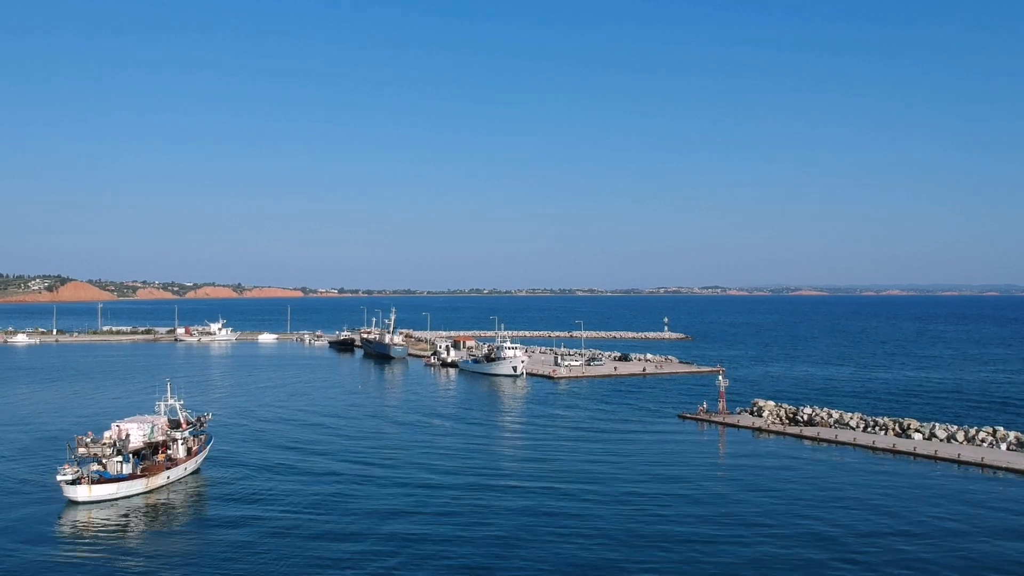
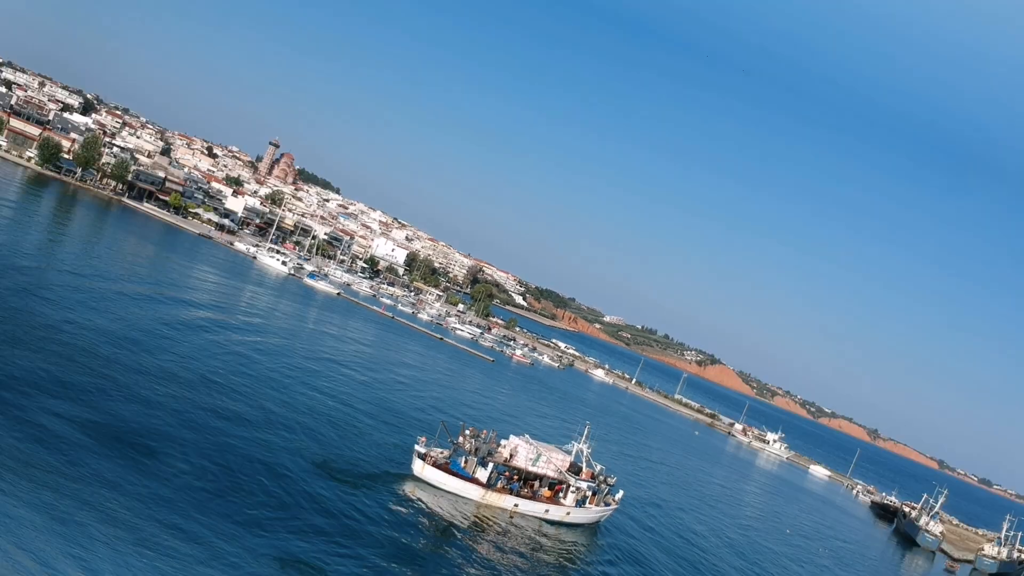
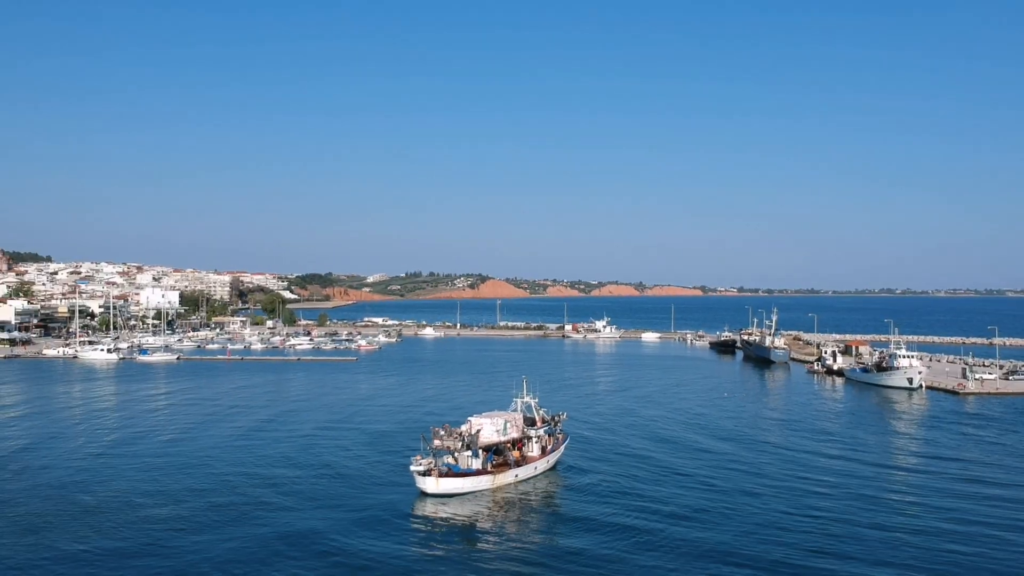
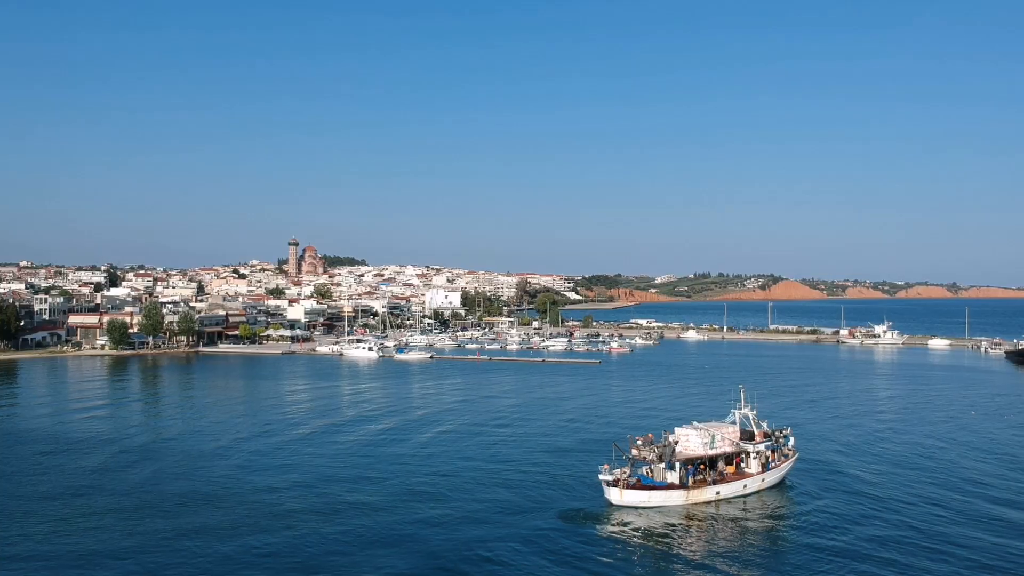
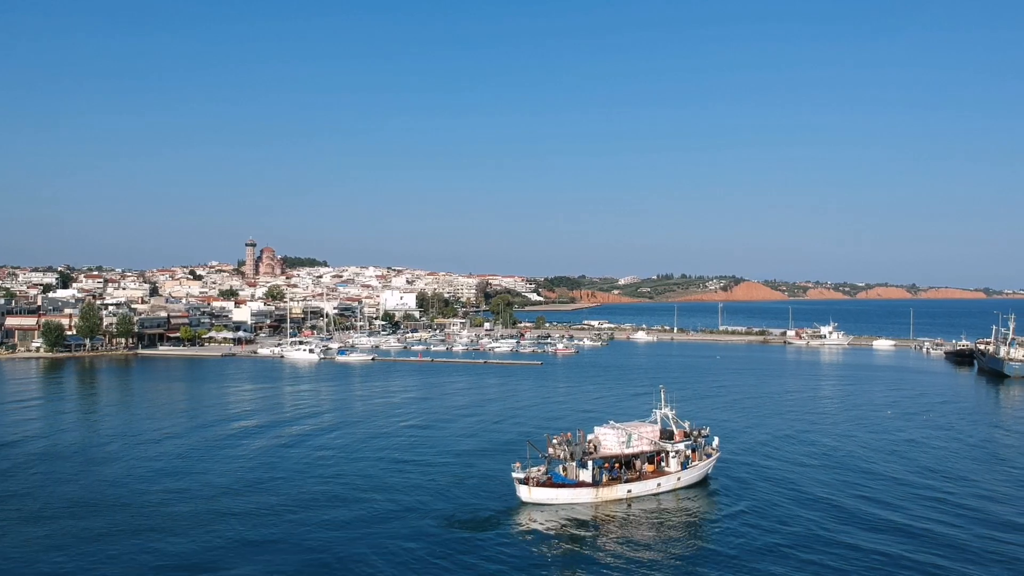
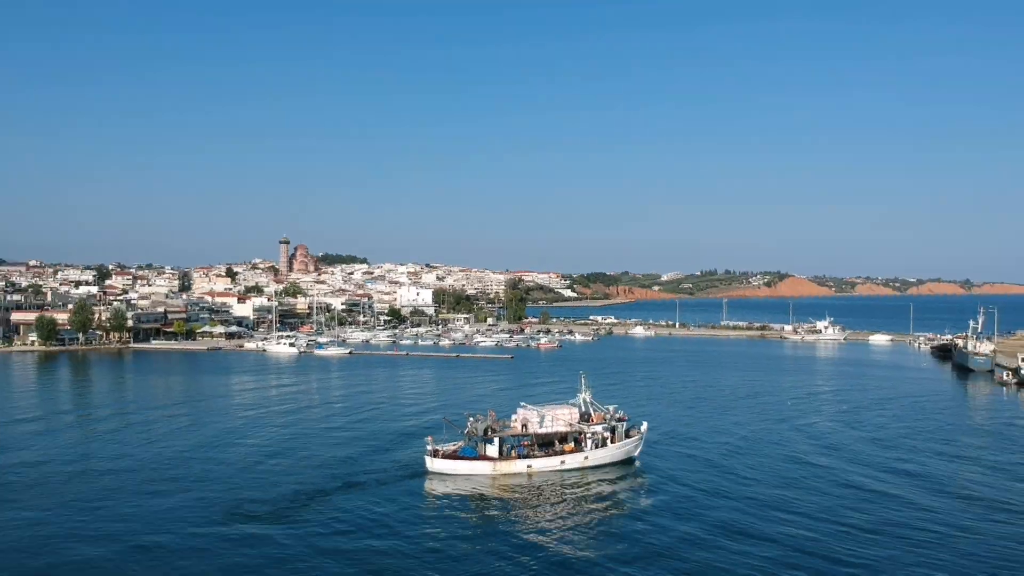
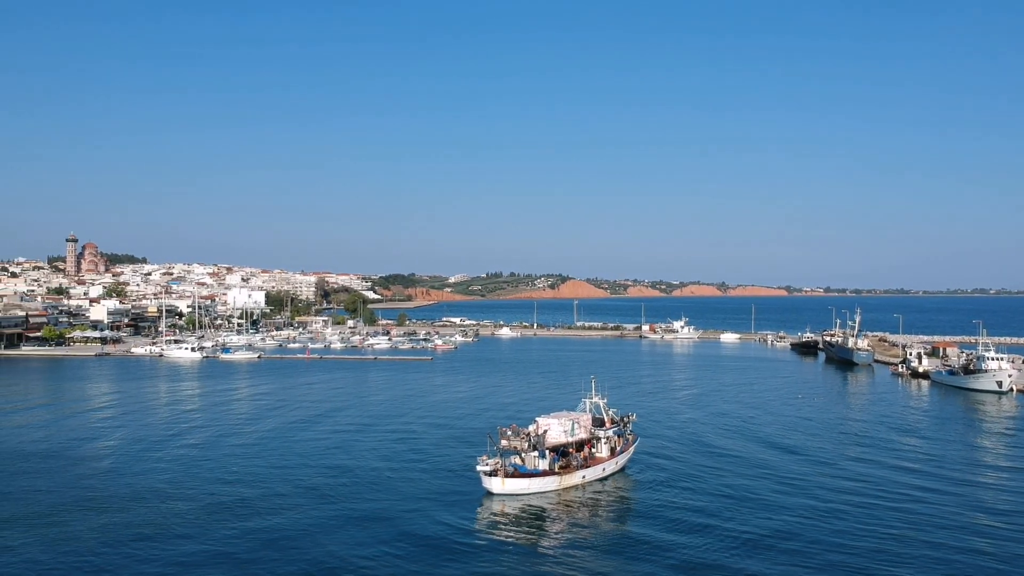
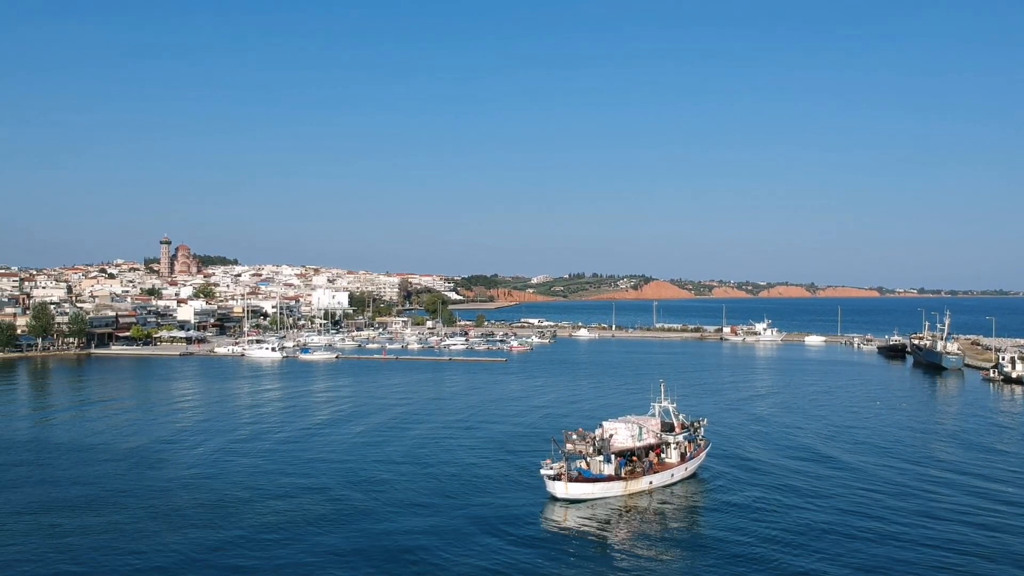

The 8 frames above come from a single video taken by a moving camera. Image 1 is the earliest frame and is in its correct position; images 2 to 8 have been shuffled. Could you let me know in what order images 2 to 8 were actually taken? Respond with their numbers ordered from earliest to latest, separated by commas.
3, 7, 8, 4, 5, 2, 6
